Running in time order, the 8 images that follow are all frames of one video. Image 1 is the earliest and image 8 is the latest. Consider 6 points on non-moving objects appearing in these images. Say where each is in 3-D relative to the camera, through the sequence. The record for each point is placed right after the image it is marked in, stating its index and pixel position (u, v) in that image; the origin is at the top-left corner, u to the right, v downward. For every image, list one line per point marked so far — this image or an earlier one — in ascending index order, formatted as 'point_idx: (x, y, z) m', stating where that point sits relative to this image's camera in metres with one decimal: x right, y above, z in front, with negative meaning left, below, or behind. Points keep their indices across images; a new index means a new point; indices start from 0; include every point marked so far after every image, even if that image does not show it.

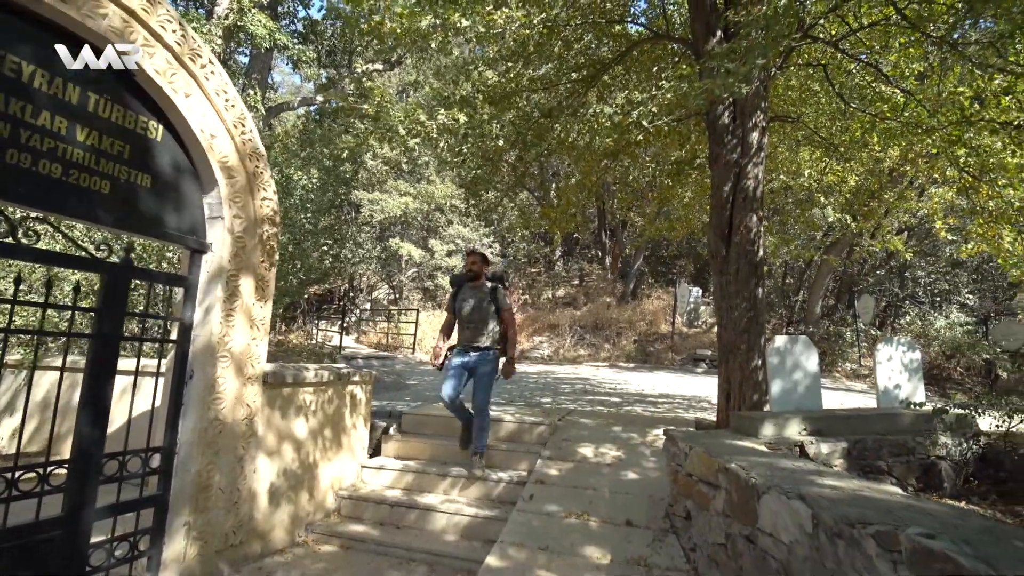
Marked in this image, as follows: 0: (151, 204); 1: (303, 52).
0: (-2.6, +0.6, +3.6) m
1: (-5.7, +6.4, +13.3) m
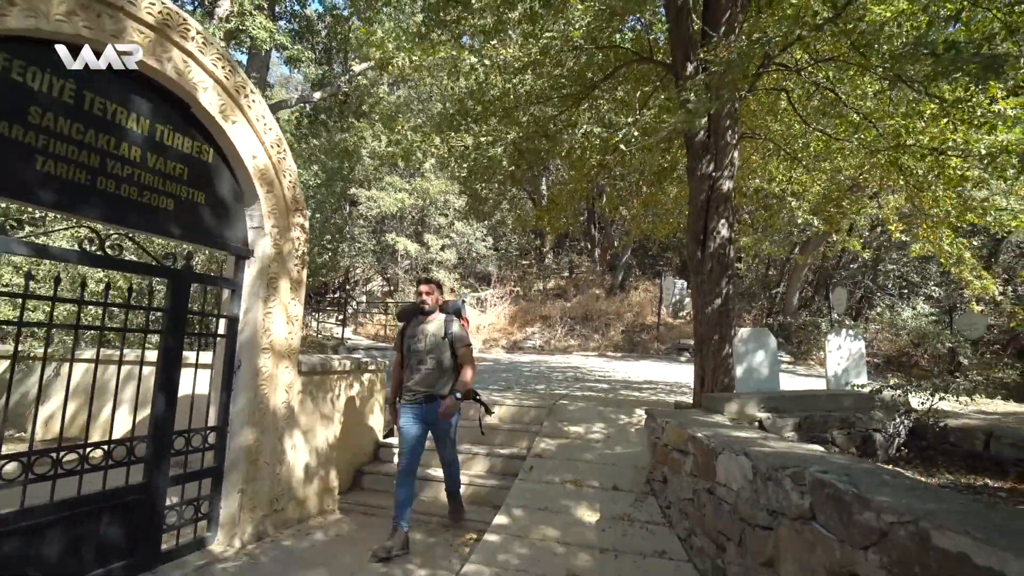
0: (-2.6, +0.6, +4.2) m
1: (-5.9, +6.5, +13.7) m
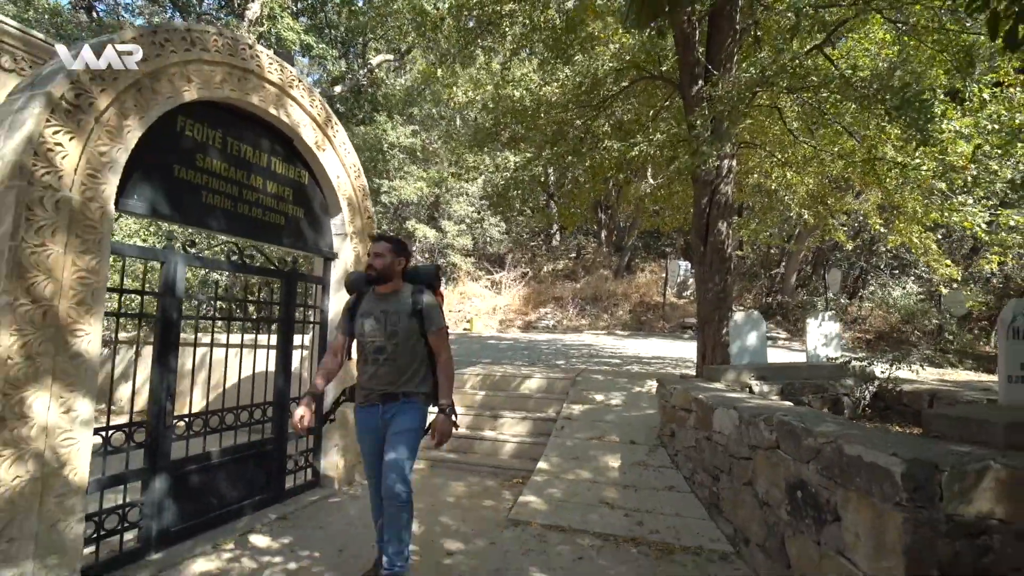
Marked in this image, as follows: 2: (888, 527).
0: (-2.2, +0.6, +5.3) m
1: (-5.4, +6.9, +14.5) m
2: (+2.0, -1.3, +2.6) m
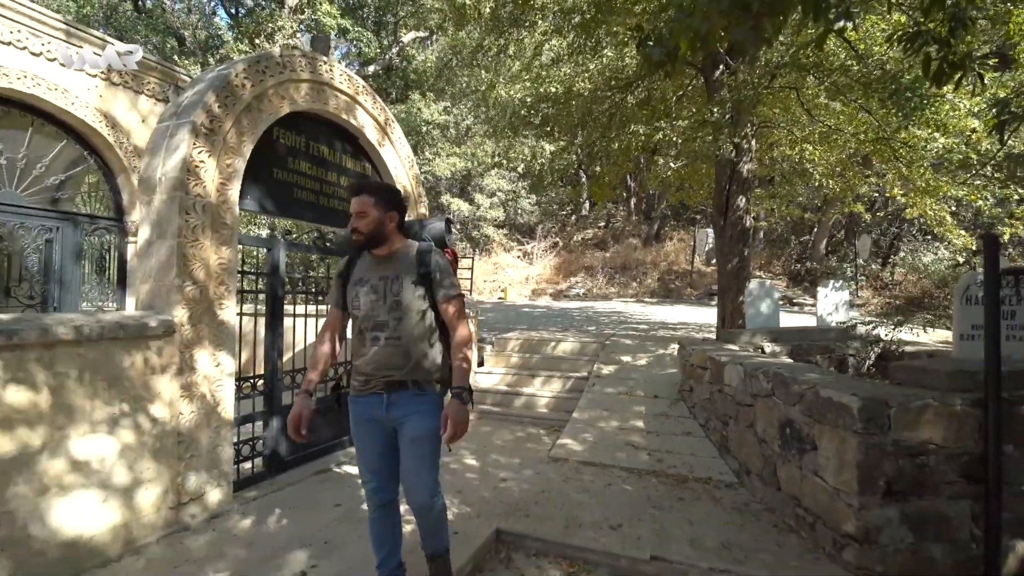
0: (-1.7, +0.9, +6.2) m
1: (-4.6, +7.8, +15.2) m
2: (+2.3, -1.1, +3.4) m
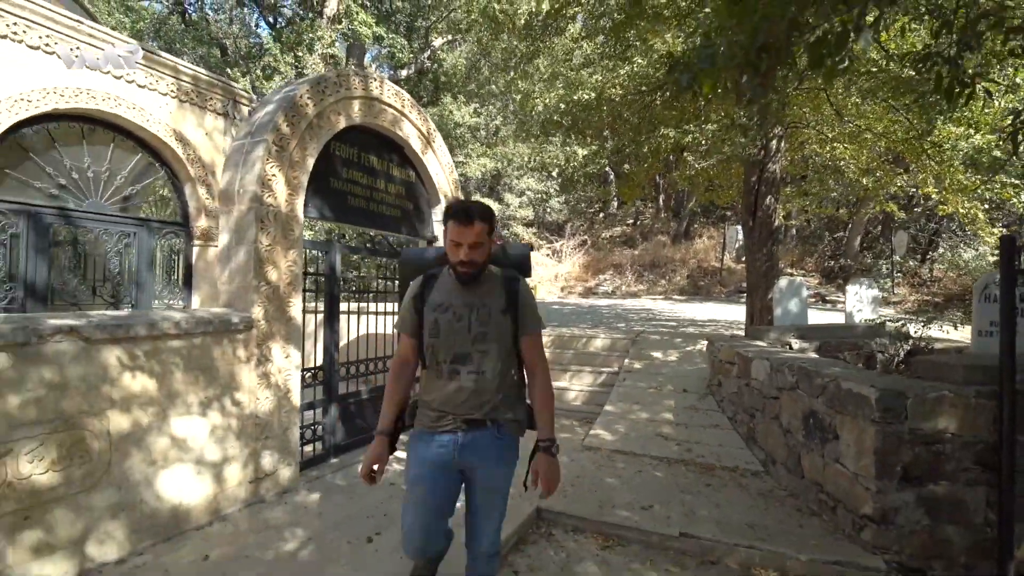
0: (-1.3, +0.9, +6.6) m
1: (-3.6, +7.8, +15.7) m
2: (+2.6, -1.1, +3.6) m
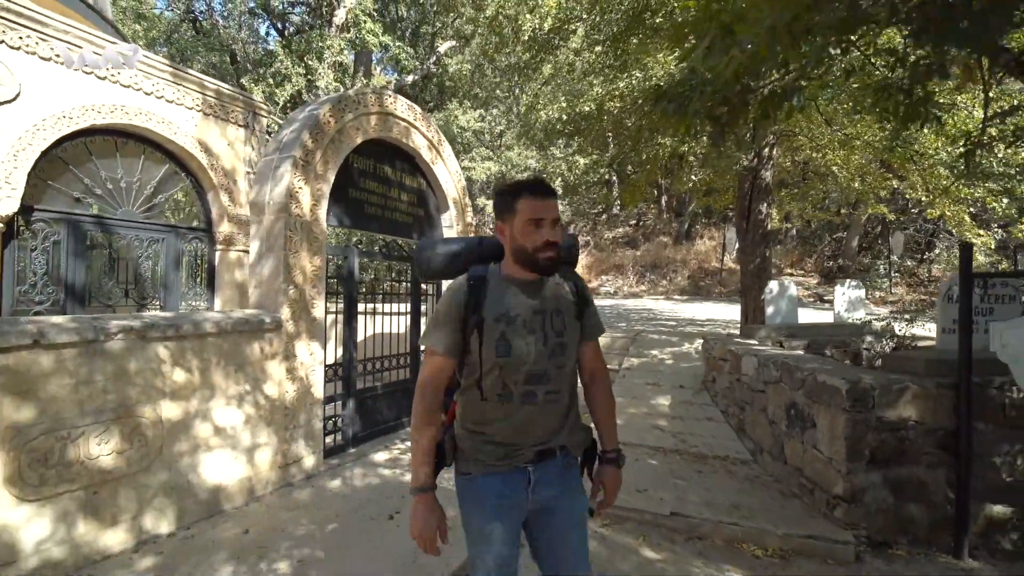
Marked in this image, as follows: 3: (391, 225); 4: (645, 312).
0: (-1.2, +0.9, +7.0) m
1: (-3.5, +7.8, +16.1) m
2: (+2.6, -1.1, +4.0) m
3: (-1.6, +0.8, +6.4) m
4: (+3.8, -0.7, +14.1) m
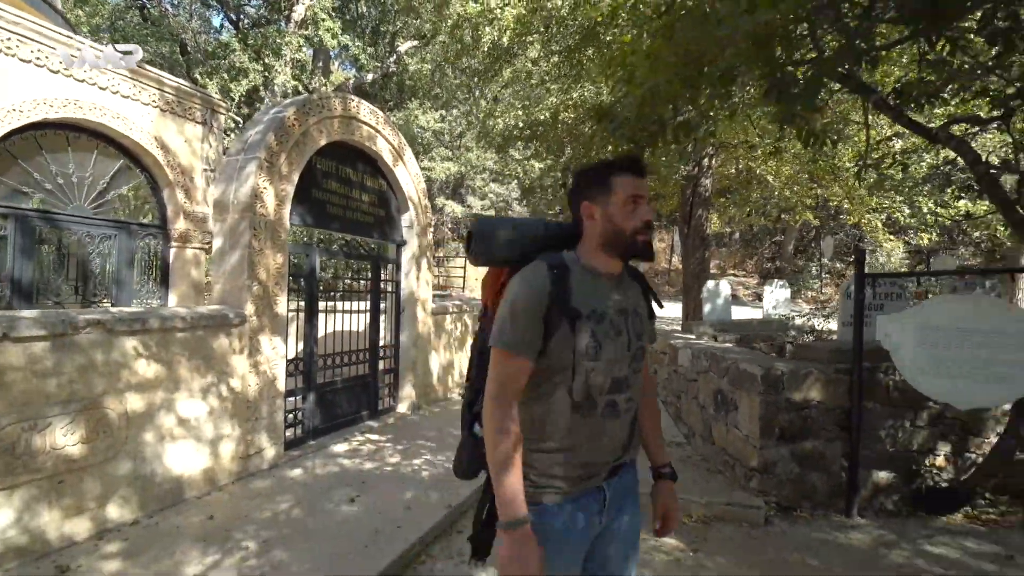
0: (-1.8, +0.9, +7.3) m
1: (-4.8, +7.8, +16.2) m
2: (+2.2, -1.1, +4.6) m
3: (-2.1, +0.9, +6.6) m
4: (+2.5, -0.7, +14.7) m
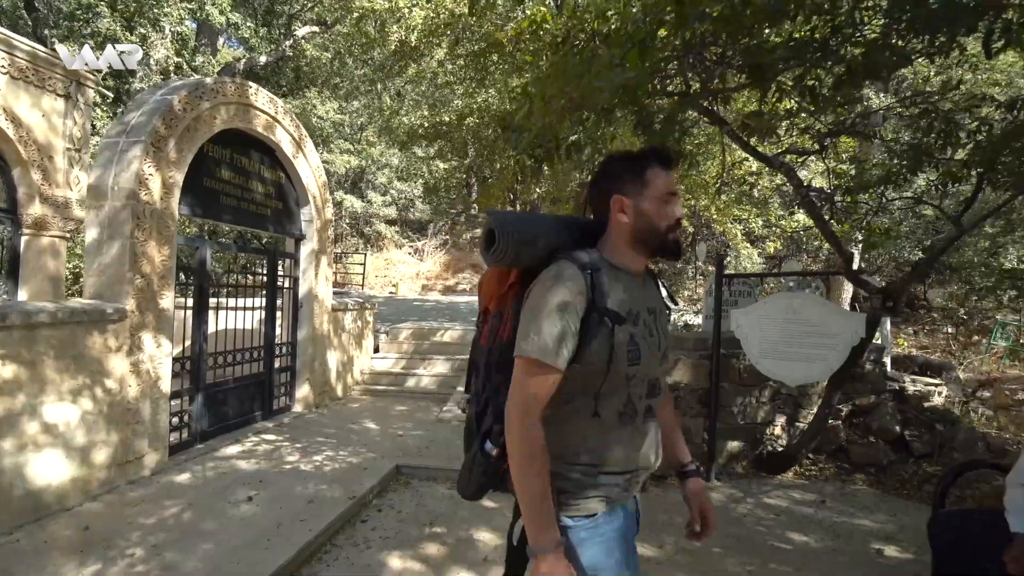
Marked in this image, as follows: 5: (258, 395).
0: (-3.2, +1.0, +7.0) m
1: (-7.8, +8.0, +15.2) m
2: (+1.3, -1.1, +5.2) m
3: (-3.4, +0.9, +6.4) m
4: (-0.4, -0.6, +15.2) m
5: (-3.4, -1.4, +6.7) m
